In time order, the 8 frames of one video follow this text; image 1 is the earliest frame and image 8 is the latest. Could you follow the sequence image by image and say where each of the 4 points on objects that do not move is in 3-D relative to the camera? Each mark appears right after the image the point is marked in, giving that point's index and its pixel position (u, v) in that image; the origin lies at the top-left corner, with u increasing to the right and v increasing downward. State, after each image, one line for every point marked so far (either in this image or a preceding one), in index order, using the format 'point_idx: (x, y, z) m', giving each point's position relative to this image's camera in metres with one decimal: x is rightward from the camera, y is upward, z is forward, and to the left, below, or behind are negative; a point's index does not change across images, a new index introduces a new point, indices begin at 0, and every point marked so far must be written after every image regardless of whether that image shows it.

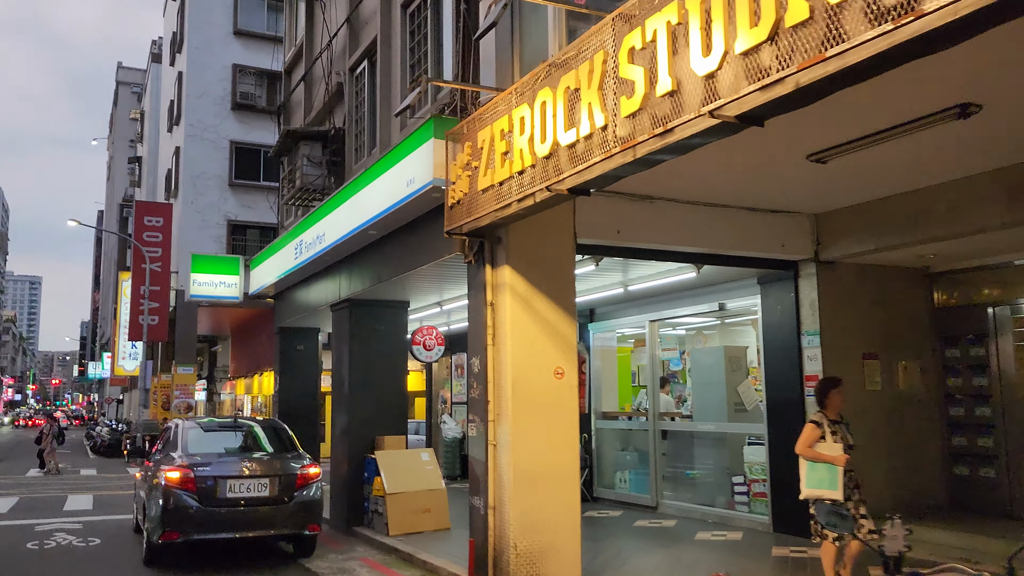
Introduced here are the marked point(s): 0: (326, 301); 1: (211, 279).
0: (-3.2, -0.3, +14.3) m
1: (-6.1, +0.2, +17.4) m
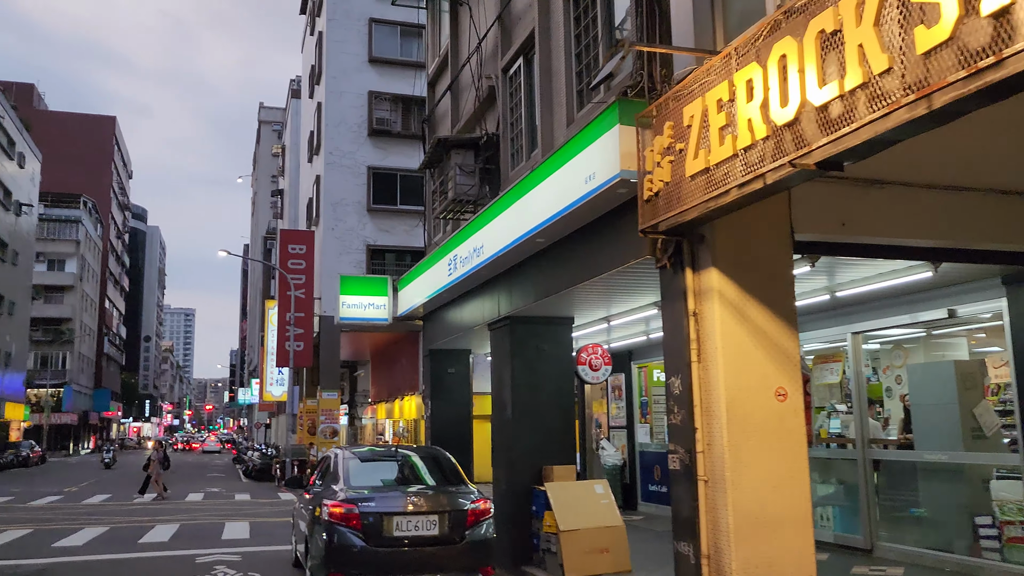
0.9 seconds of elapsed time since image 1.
0: (-0.5, -0.5, +13.4) m
1: (-3.0, -0.2, +16.9) m
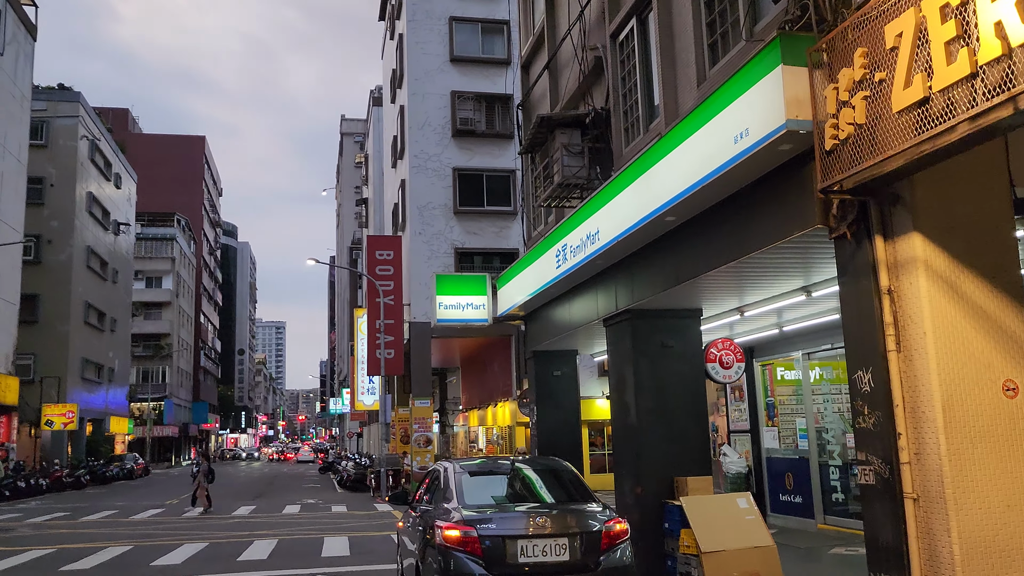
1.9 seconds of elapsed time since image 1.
0: (+1.2, -0.4, +12.1) m
1: (-1.0, -0.2, +15.9) m
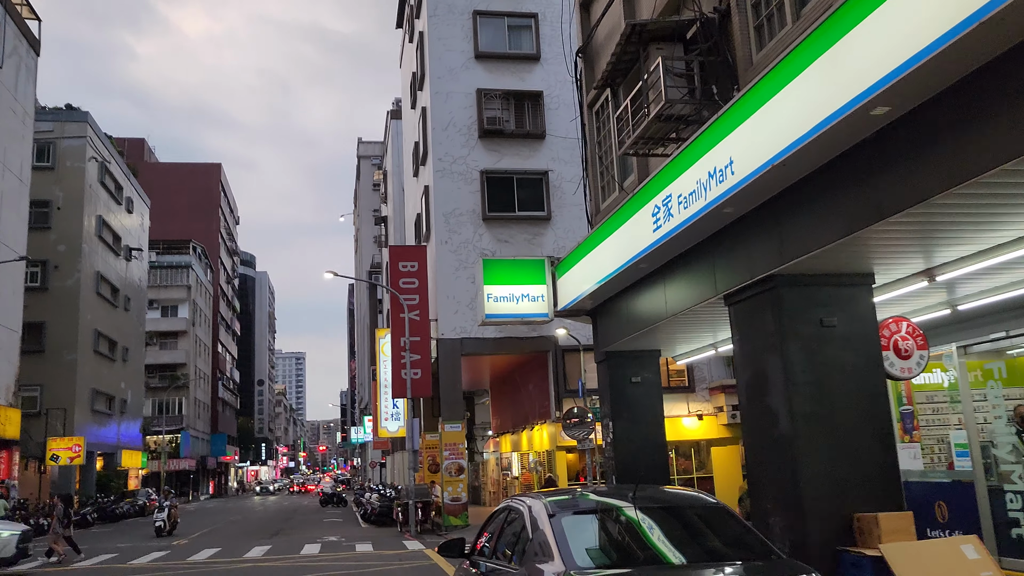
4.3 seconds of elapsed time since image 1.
0: (+2.0, -0.1, +9.0) m
1: (0.0, 0.0, +12.8) m
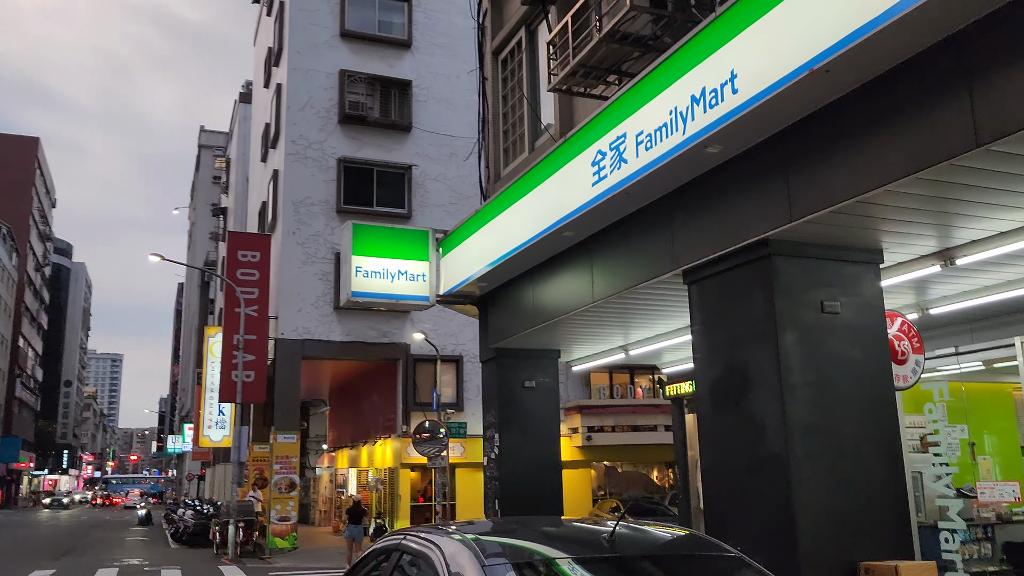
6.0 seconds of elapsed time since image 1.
0: (+1.1, +0.1, +7.0) m
1: (-1.6, +0.2, +10.4) m
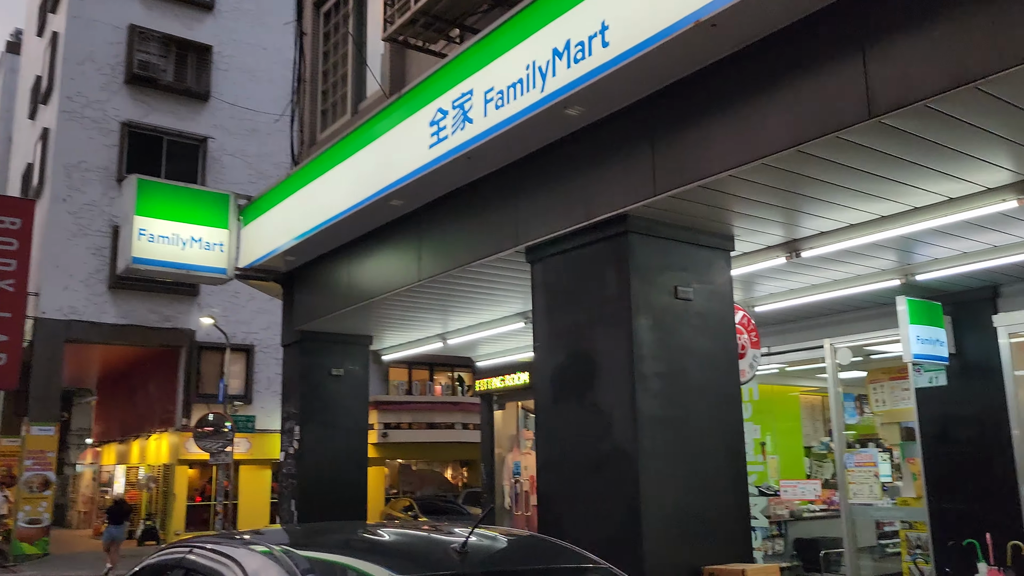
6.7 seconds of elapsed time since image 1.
0: (-0.2, +0.3, +6.4) m
1: (-3.6, +0.6, +9.0) m
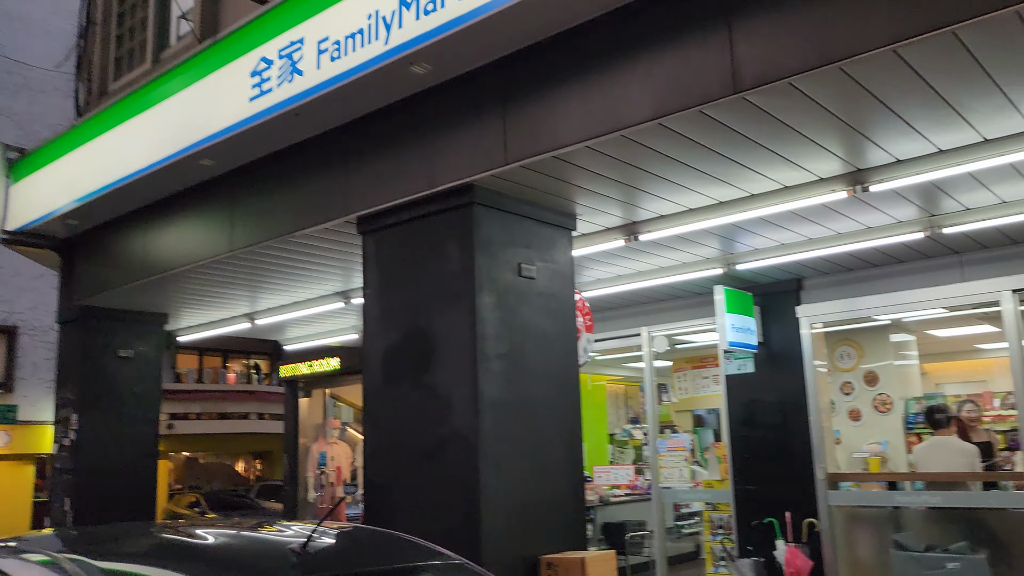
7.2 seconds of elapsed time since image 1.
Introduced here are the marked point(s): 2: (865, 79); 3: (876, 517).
0: (-1.4, +0.5, +5.8) m
1: (-5.3, +0.9, +7.6) m
2: (+1.6, +0.9, +3.8) m
3: (+3.1, -1.9, +7.2) m
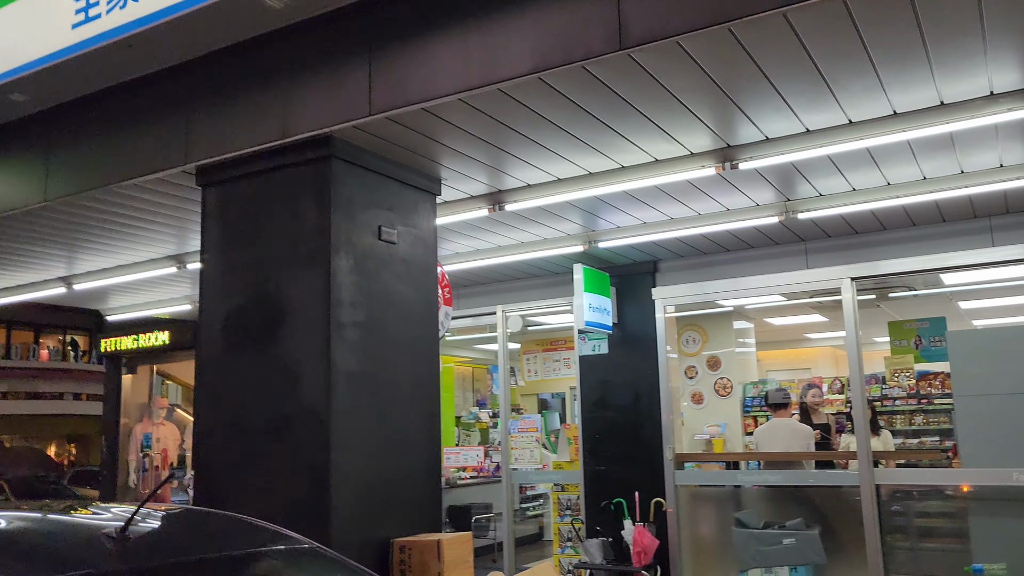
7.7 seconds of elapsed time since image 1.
0: (-2.2, +0.7, +5.2) m
1: (-6.4, +1.3, +6.2) m
2: (+1.0, +1.0, +3.7) m
3: (+1.8, -1.8, +7.4) m
